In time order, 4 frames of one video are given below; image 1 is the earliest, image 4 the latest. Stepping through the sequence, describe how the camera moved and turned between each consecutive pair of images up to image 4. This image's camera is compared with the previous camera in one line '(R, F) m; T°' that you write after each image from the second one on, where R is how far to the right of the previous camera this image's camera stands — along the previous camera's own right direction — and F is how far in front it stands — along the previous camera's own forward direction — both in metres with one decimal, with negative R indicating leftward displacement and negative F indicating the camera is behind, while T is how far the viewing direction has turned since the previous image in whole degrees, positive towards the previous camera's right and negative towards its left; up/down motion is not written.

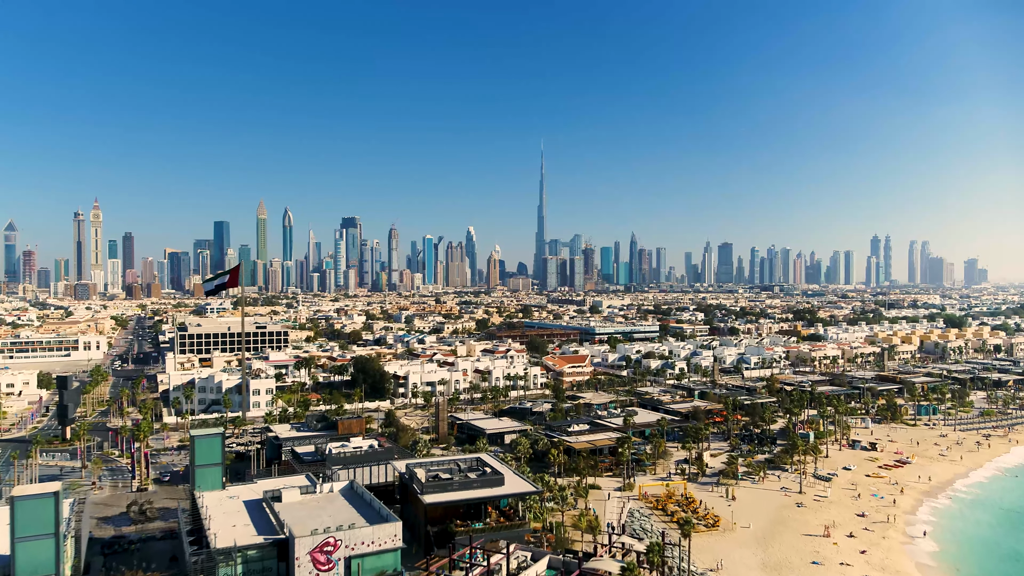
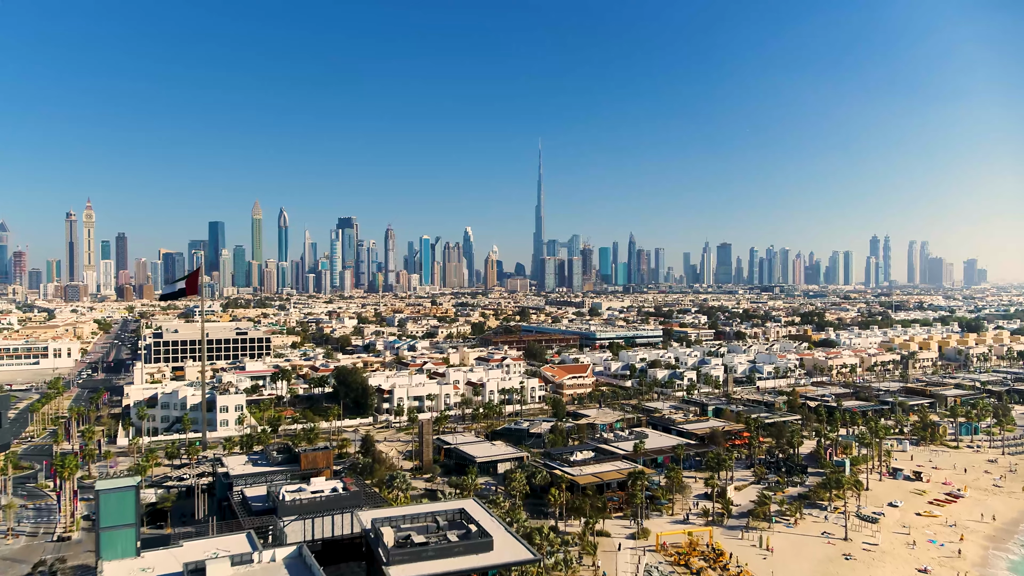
(+0.1, +3.4) m; 0°
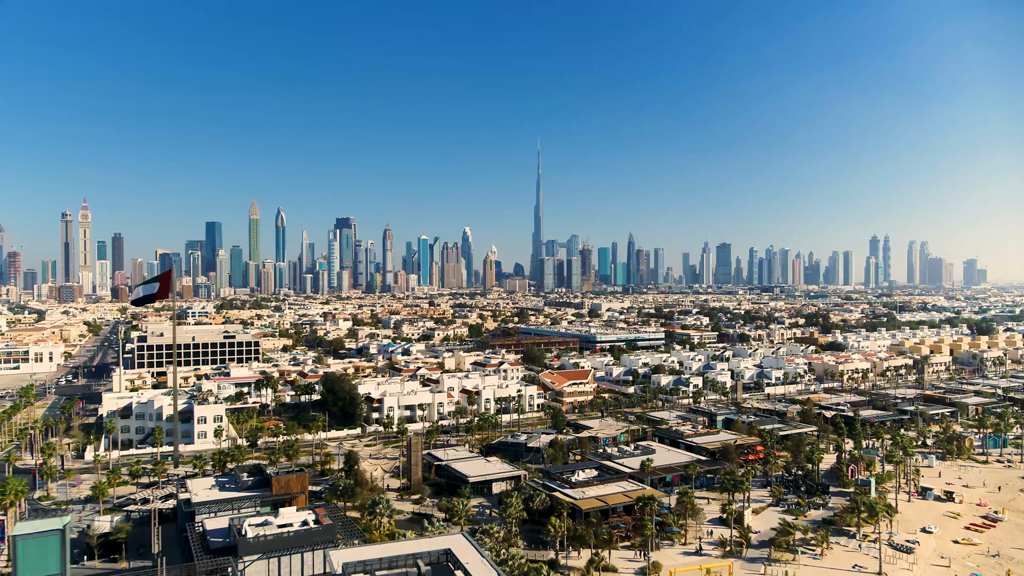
(+0.1, +2.0) m; 0°
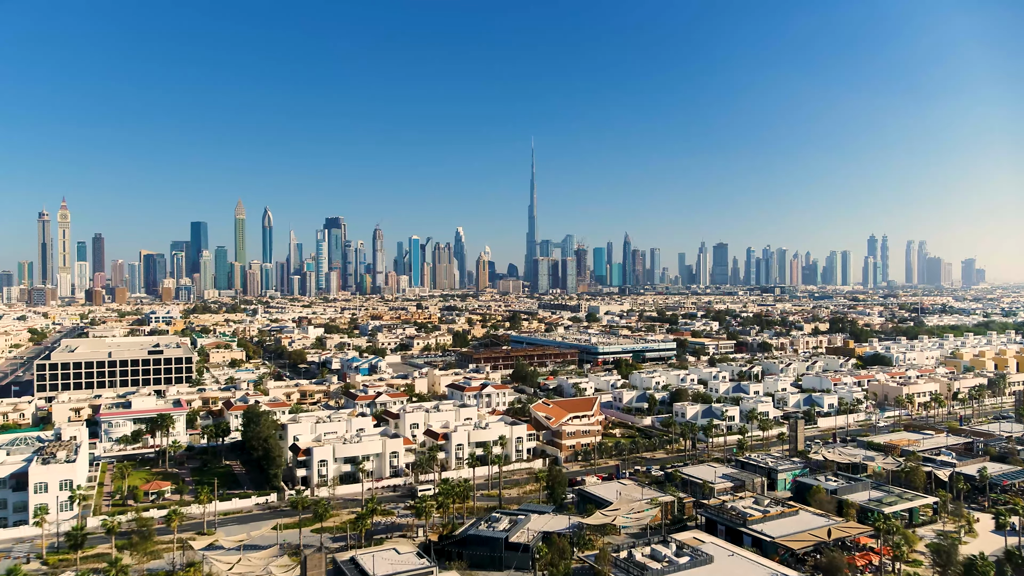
(+0.5, +9.3) m; 0°
